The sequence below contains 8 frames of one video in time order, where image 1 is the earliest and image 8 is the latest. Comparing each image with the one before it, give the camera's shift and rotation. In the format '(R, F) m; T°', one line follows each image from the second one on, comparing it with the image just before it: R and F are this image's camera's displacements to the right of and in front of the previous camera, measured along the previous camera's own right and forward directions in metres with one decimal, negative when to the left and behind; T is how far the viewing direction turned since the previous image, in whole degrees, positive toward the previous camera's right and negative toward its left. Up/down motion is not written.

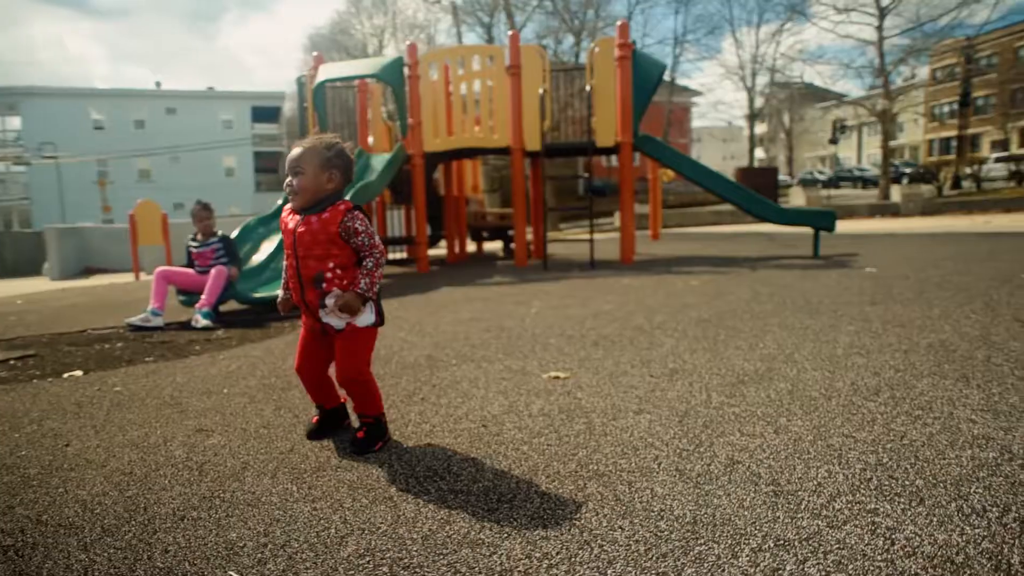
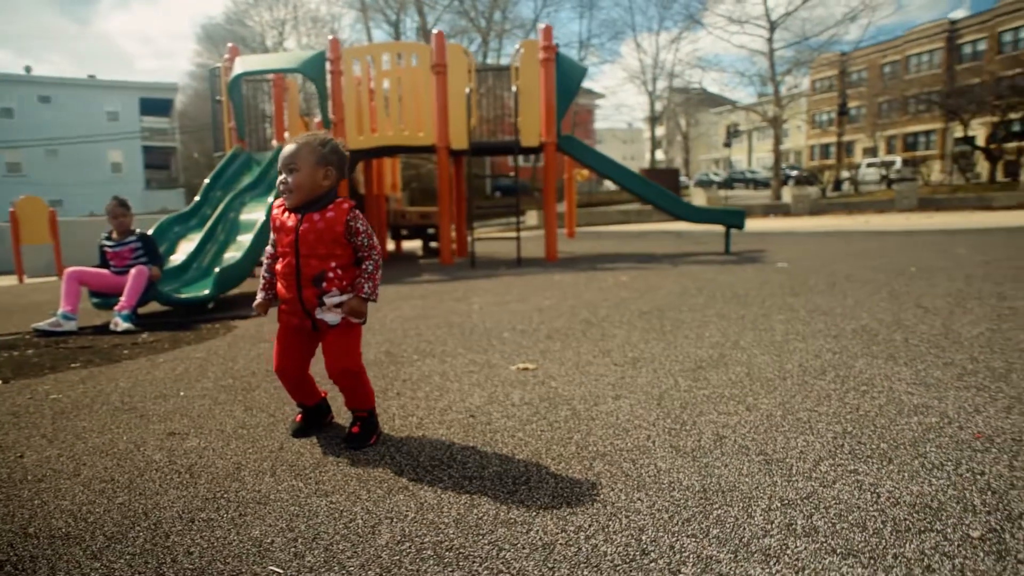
(-0.3, -0.1) m; +8°
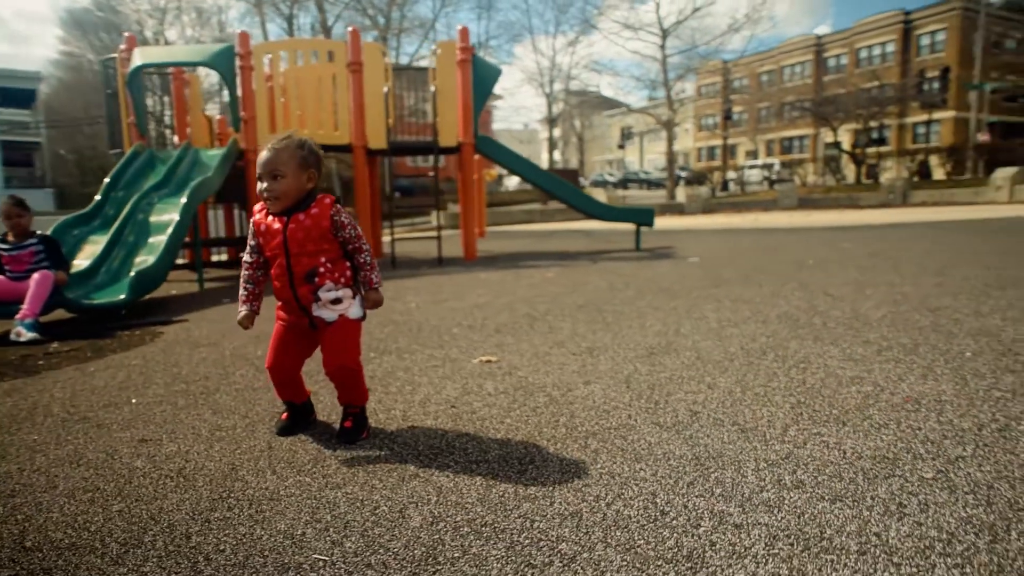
(-0.4, -0.1) m; +9°
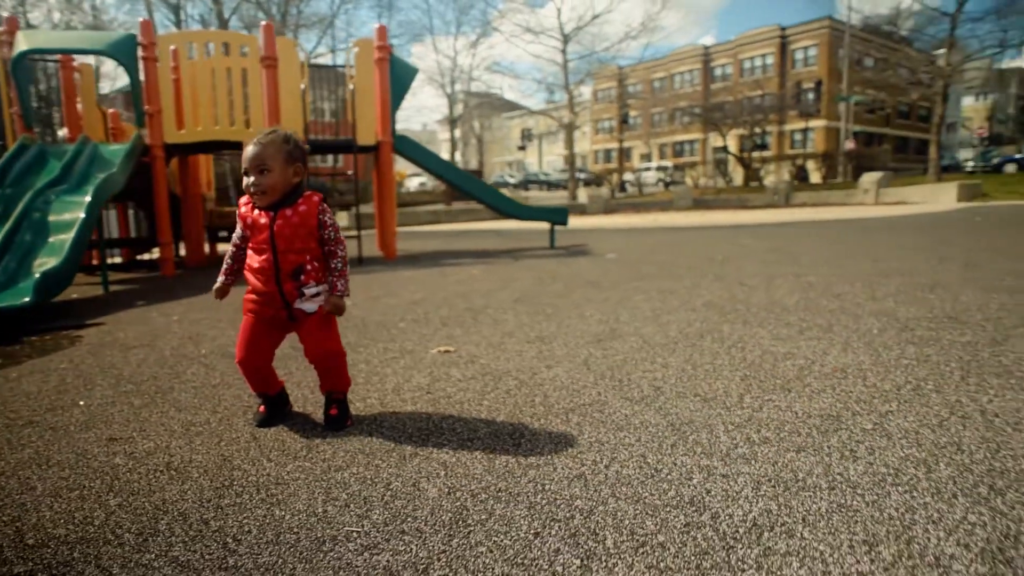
(-0.3, -0.1) m; +9°
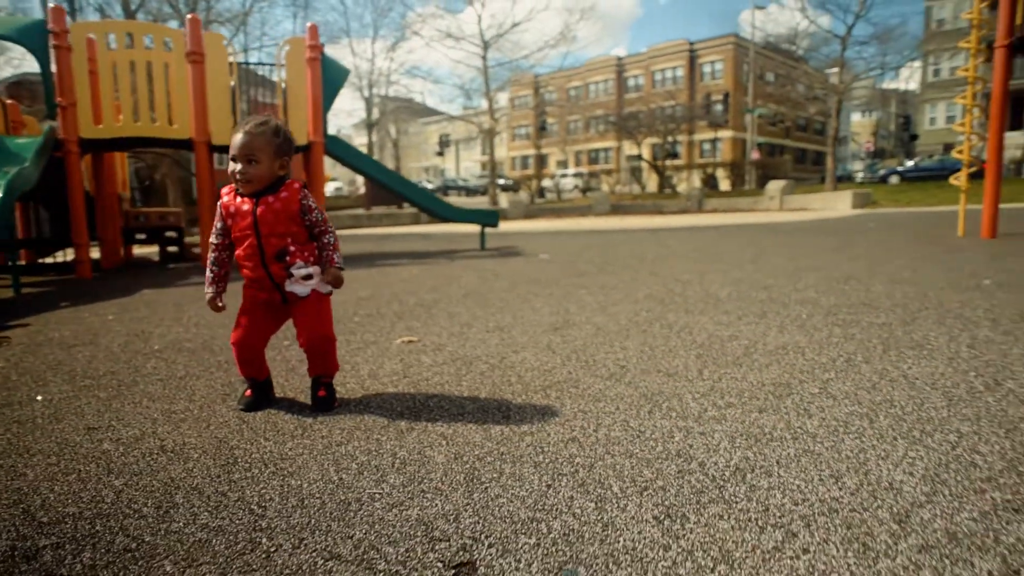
(-0.3, -0.2) m; +7°
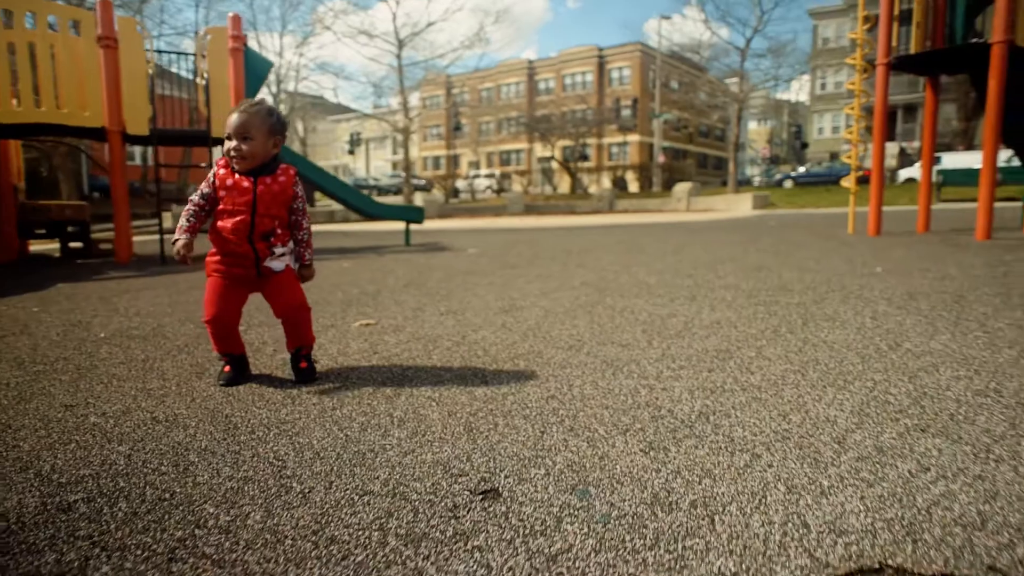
(-0.3, -0.2) m; +8°
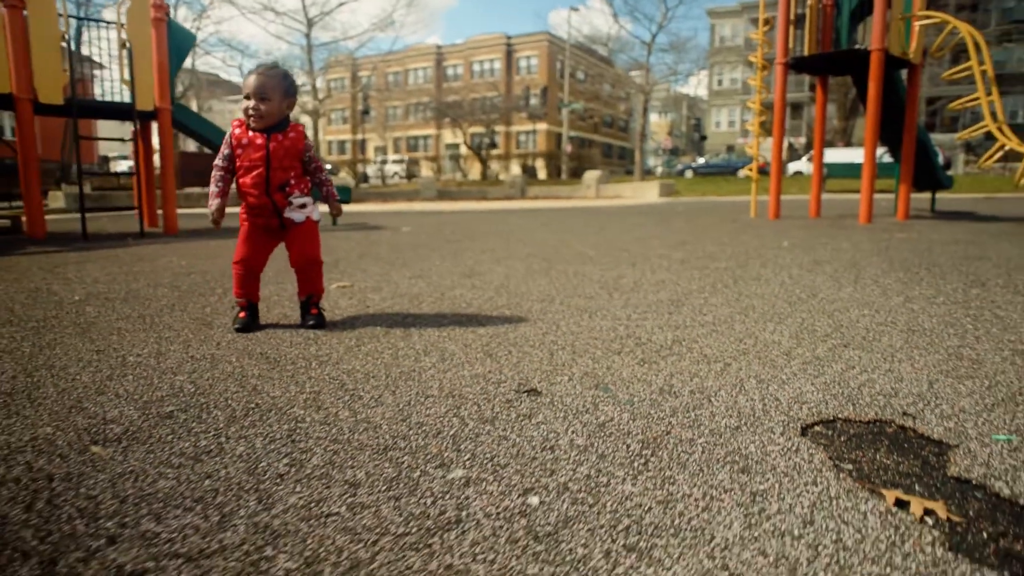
(-0.4, -0.4) m; +8°
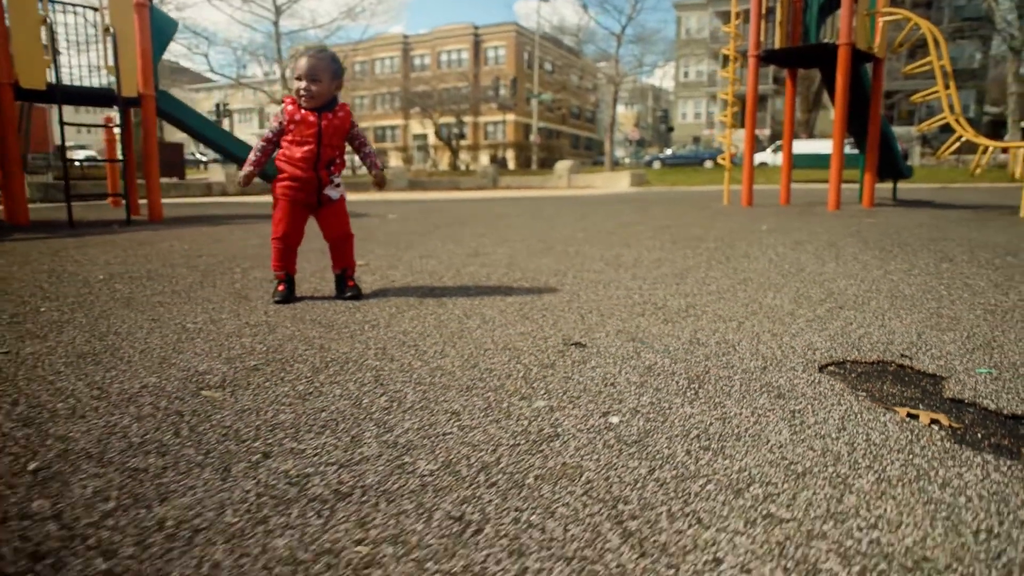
(-0.3, -0.3) m; +3°
